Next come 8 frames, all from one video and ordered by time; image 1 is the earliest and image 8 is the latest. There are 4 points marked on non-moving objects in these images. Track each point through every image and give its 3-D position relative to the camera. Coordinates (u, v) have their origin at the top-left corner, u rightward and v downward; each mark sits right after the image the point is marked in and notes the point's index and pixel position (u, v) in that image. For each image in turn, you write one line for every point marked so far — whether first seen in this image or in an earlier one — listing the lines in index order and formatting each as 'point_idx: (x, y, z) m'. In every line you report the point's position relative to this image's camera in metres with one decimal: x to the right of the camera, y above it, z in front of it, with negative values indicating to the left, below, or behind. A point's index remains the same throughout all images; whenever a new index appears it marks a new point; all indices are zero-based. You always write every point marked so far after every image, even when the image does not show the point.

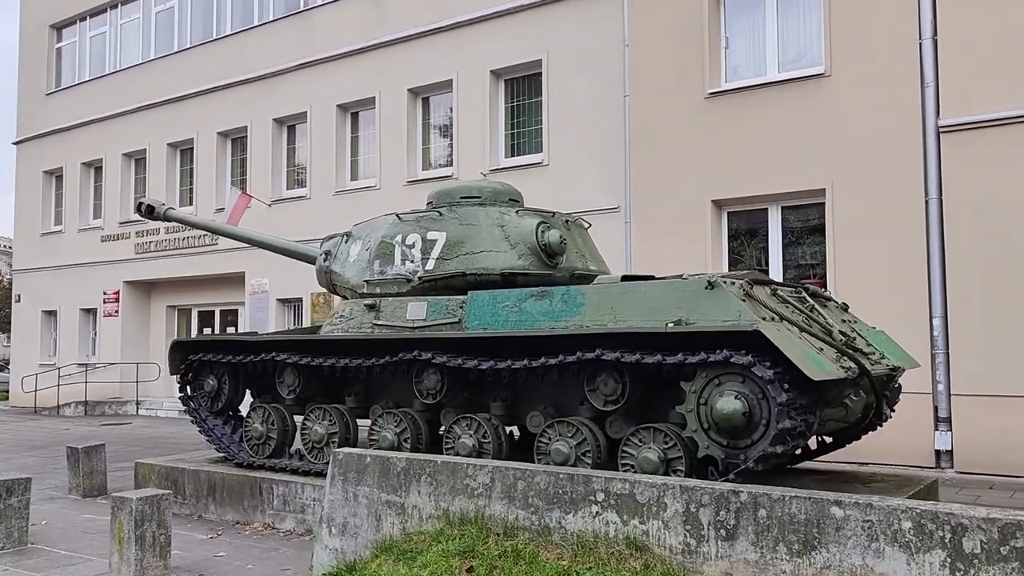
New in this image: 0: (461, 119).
0: (-1.0, +3.1, +16.5) m
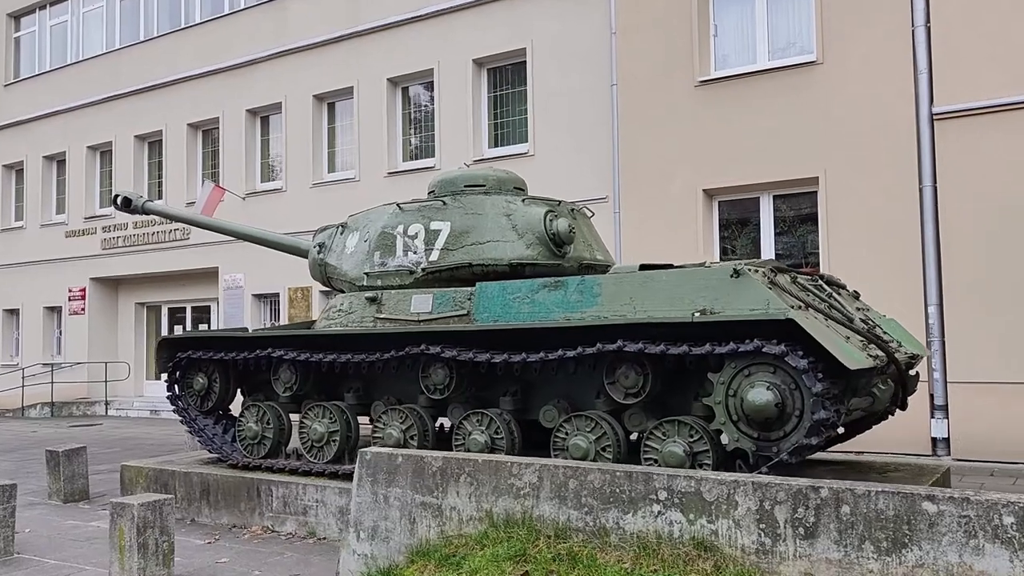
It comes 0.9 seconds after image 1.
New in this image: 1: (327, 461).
0: (-1.3, +3.2, +16.2) m
1: (-1.7, -1.6, +8.2) m
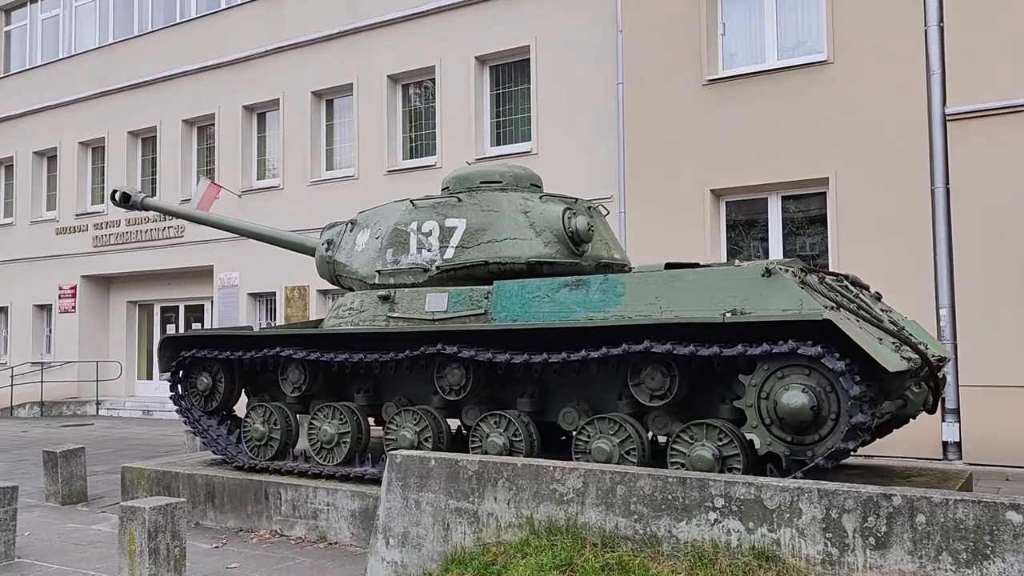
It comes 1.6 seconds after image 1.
0: (-1.2, +3.2, +16.0) m
1: (-1.6, -1.6, +8.0) m
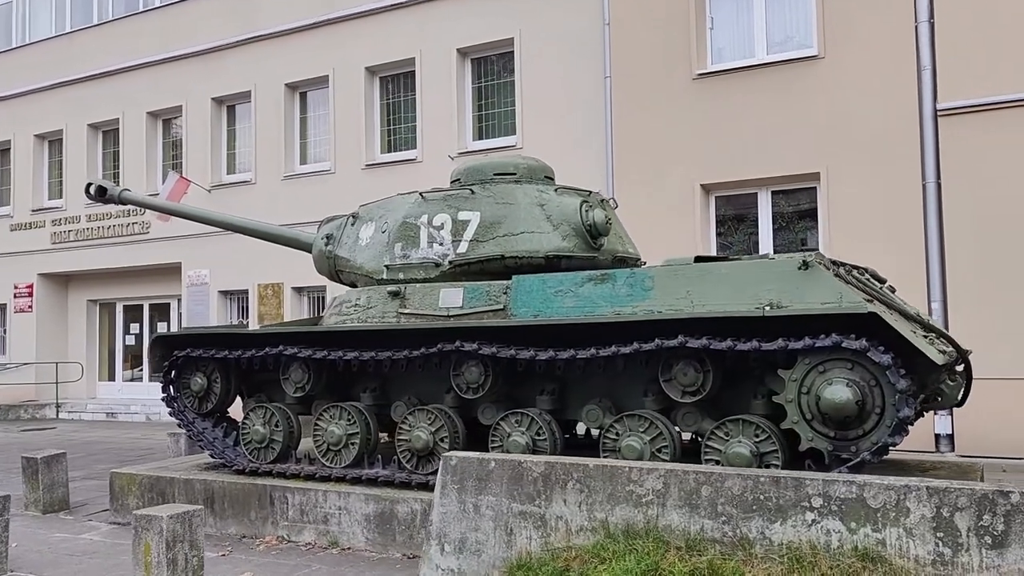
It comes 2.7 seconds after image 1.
0: (-1.5, +3.3, +15.7) m
1: (-1.5, -1.5, +7.7) m
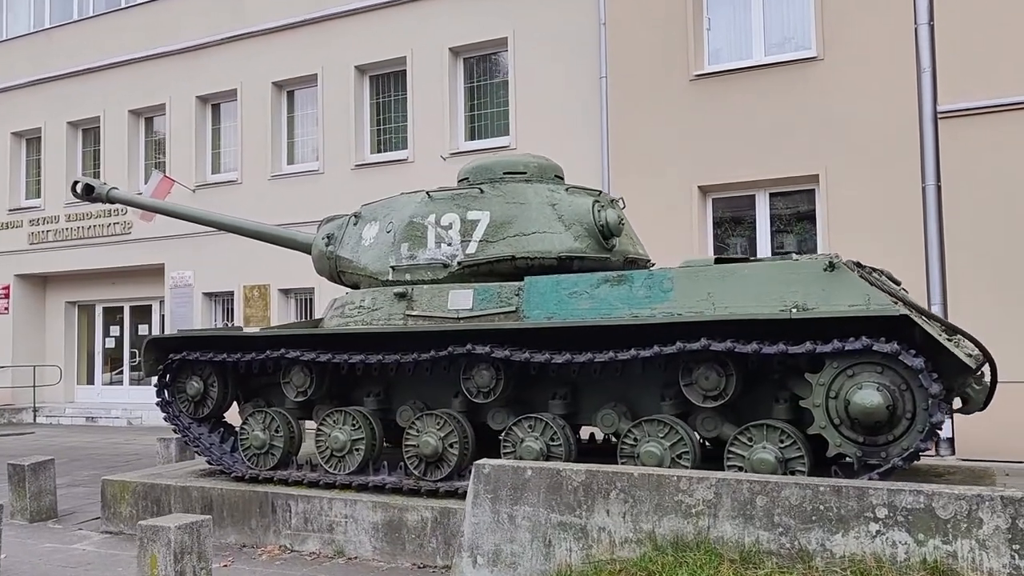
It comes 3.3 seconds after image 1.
0: (-1.7, +3.3, +15.5) m
1: (-1.4, -1.6, +7.5) m
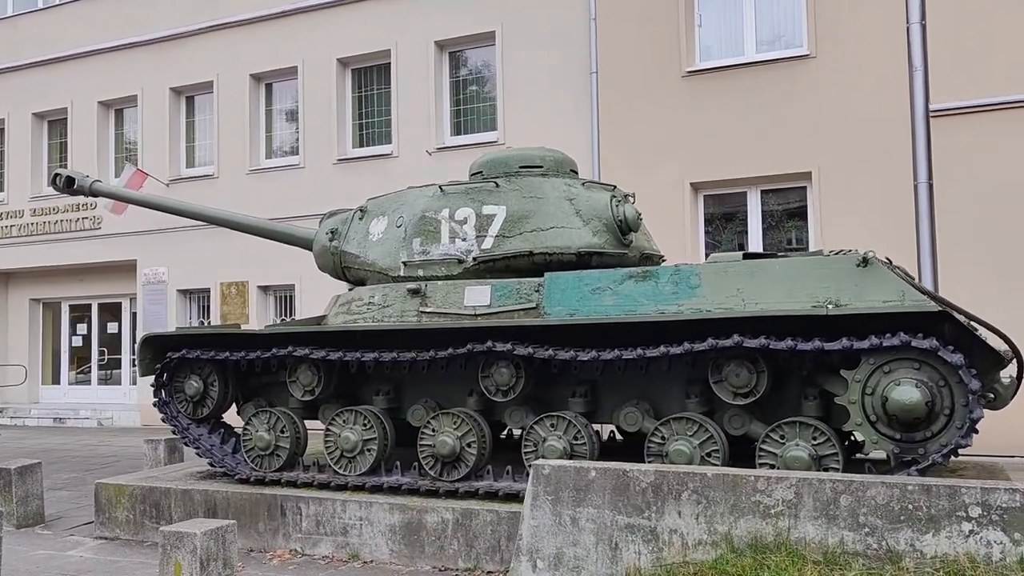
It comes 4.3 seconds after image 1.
0: (-1.9, +3.3, +15.2) m
1: (-1.2, -1.5, +7.3) m
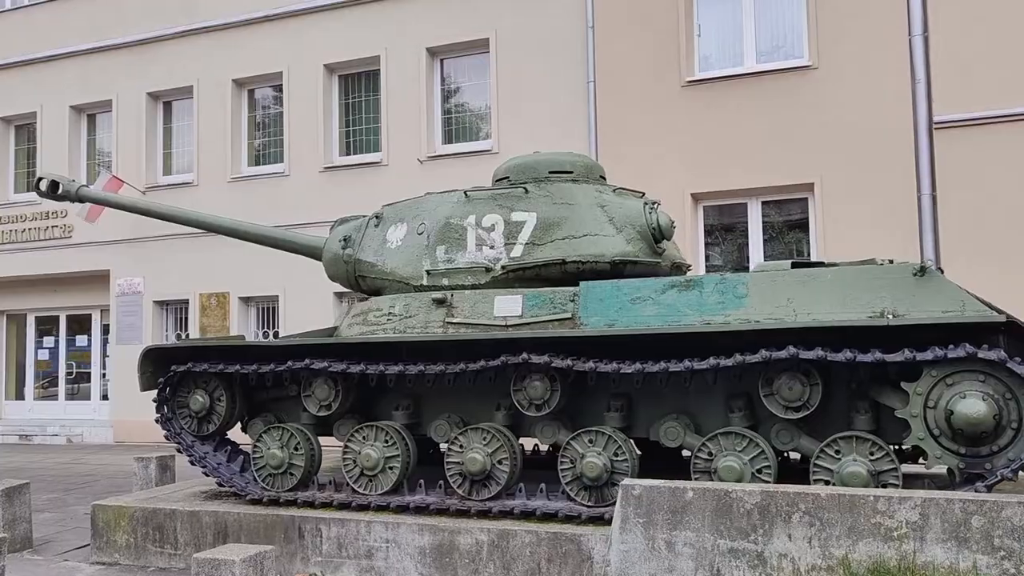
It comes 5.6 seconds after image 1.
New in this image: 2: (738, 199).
0: (-2.0, +3.1, +14.9) m
1: (-1.0, -1.6, +7.0) m
2: (+3.2, +1.3, +12.6) m
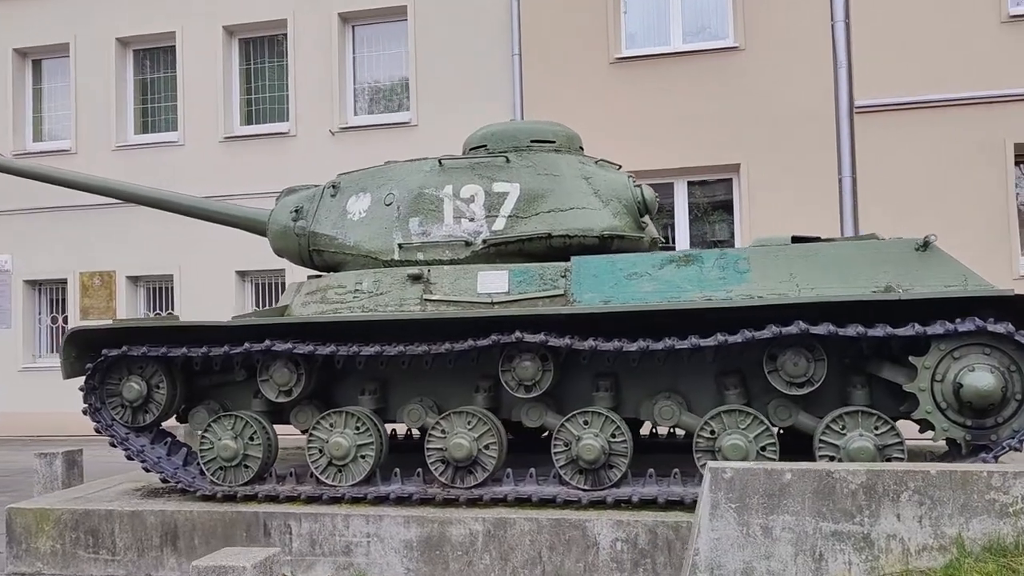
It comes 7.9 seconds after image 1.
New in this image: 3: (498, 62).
0: (-3.4, +3.5, +14.0) m
1: (-1.1, -1.4, +6.5) m
2: (+2.2, +1.6, +12.7) m
3: (-0.2, +3.3, +13.1) m
